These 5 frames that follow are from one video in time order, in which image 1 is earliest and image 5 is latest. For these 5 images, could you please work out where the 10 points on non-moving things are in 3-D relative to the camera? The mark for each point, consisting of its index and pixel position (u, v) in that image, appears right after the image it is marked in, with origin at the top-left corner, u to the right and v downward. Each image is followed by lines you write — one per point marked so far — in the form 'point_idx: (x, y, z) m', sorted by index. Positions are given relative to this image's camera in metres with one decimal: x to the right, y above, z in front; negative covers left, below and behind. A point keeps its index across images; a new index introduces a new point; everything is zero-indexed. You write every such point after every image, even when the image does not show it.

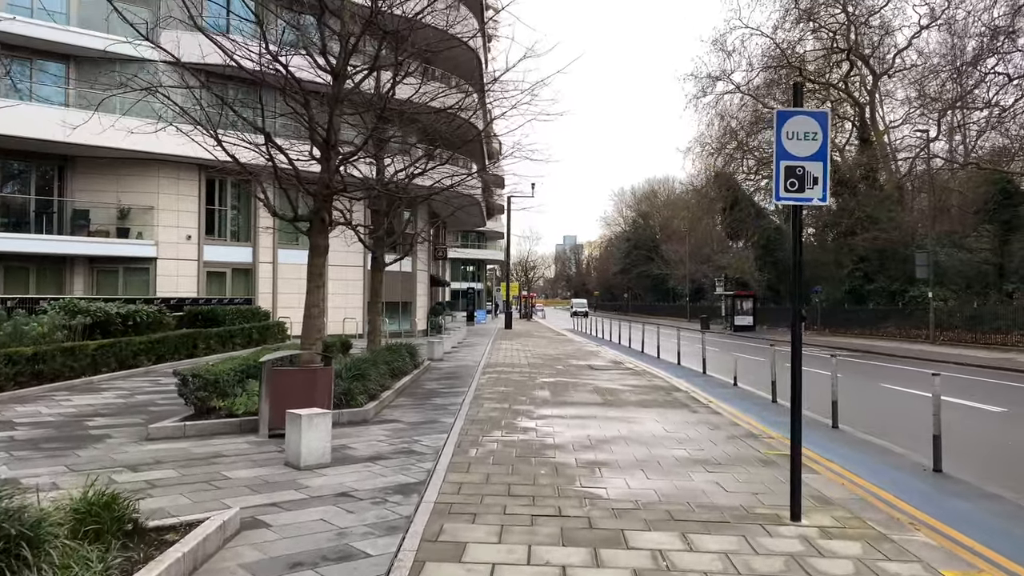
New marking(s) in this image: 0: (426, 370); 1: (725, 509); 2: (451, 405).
0: (-1.5, -1.5, +14.3) m
1: (+1.4, -1.5, +5.3) m
2: (-0.8, -1.5, +10.3) m
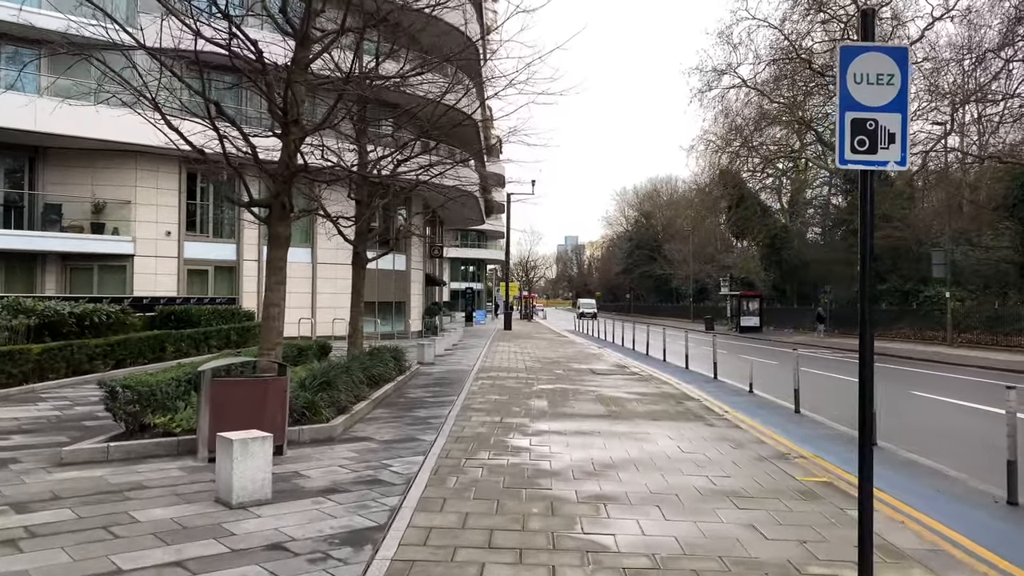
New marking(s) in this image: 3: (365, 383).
0: (-1.6, -1.4, +13.1) m
1: (+1.3, -1.4, +4.1) m
2: (-0.9, -1.4, +9.1) m
3: (-1.8, -1.2, +9.8) m
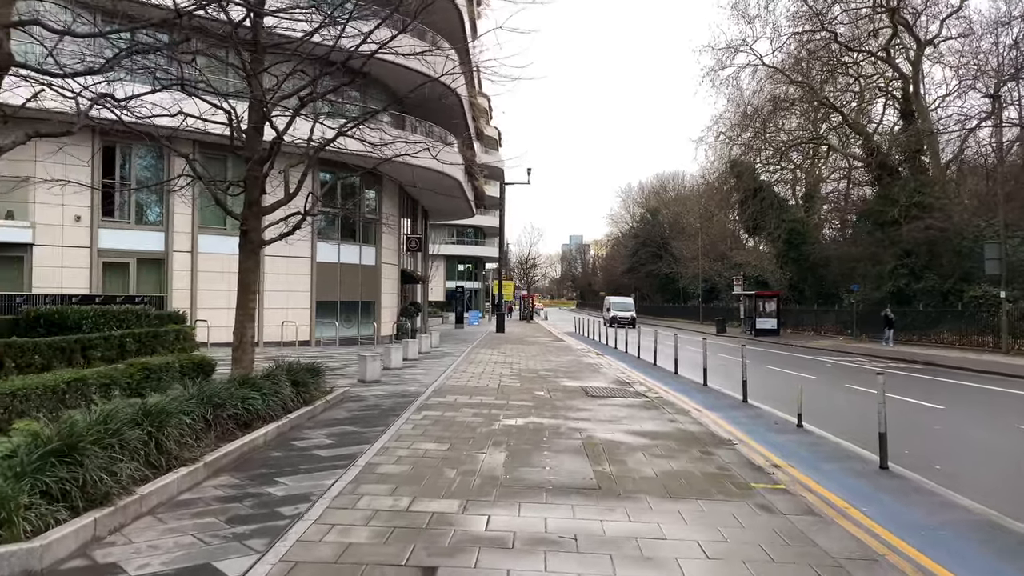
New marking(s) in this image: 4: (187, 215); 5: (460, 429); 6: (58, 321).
0: (-2.1, -1.4, +9.3) m
1: (+0.7, -1.3, +0.3) m
2: (-1.4, -1.4, +5.3) m
3: (-2.3, -1.1, +6.1) m
4: (-7.7, +1.7, +19.5) m
5: (-0.5, -1.4, +8.3) m
6: (-7.1, -0.5, +12.7) m
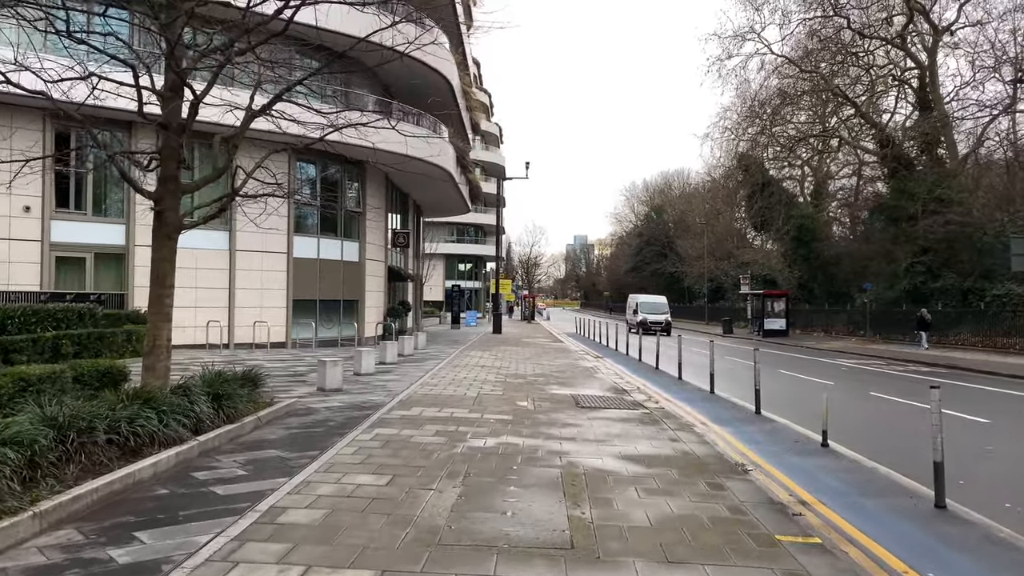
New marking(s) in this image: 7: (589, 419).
0: (-2.4, -1.3, +7.8) m
1: (+0.4, -1.3, -1.2) m
2: (-1.7, -1.3, +3.8) m
3: (-2.6, -1.0, +4.6) m
4: (-8.0, +1.8, +18.0) m
5: (-0.8, -1.4, +6.8) m
6: (-7.4, -0.4, +11.2) m
7: (+0.9, -1.5, +9.4) m
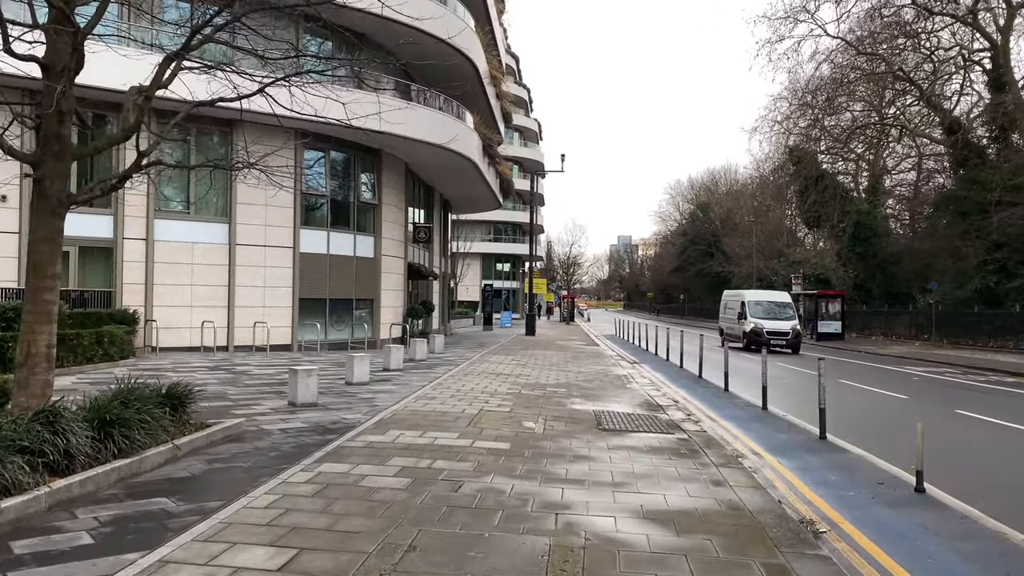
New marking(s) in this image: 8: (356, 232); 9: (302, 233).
0: (-2.5, -1.2, +6.0) m
1: (-0.2, -1.2, -3.1) m
2: (-2.0, -1.2, +2.0) m
3: (-2.9, -1.0, +2.8) m
4: (-7.5, +1.8, +16.5) m
5: (-1.0, -1.3, +4.9) m
6: (-7.2, -0.4, +9.7) m
7: (+0.9, -1.4, +7.4) m
8: (-3.8, +1.4, +20.0) m
9: (-4.8, +1.3, +18.5) m
